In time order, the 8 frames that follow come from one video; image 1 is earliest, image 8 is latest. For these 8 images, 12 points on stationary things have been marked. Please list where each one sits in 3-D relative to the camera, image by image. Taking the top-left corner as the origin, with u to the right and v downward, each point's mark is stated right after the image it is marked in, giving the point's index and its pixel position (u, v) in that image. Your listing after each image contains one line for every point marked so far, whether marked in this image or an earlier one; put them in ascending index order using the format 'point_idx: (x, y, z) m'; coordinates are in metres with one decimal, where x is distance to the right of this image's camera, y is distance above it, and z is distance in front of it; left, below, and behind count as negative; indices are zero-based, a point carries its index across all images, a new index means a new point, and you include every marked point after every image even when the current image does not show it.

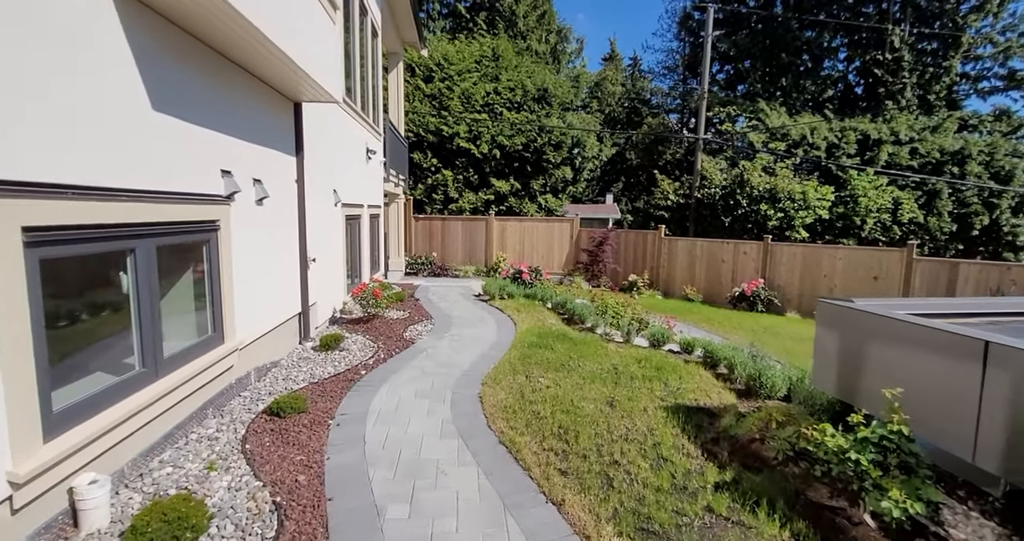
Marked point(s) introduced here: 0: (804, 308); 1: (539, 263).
0: (+7.8, -1.1, +13.3) m
1: (+1.0, +0.3, +18.0) m
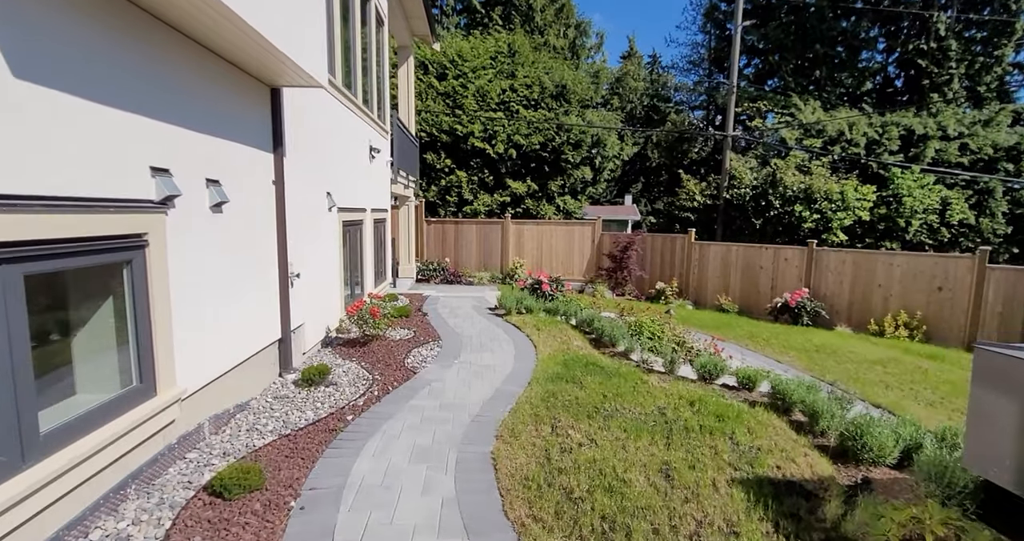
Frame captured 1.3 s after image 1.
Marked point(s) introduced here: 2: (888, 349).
0: (+8.2, -1.3, +11.9) m
1: (+1.6, 0.0, +16.9) m
2: (+7.2, -1.6, +9.6) m
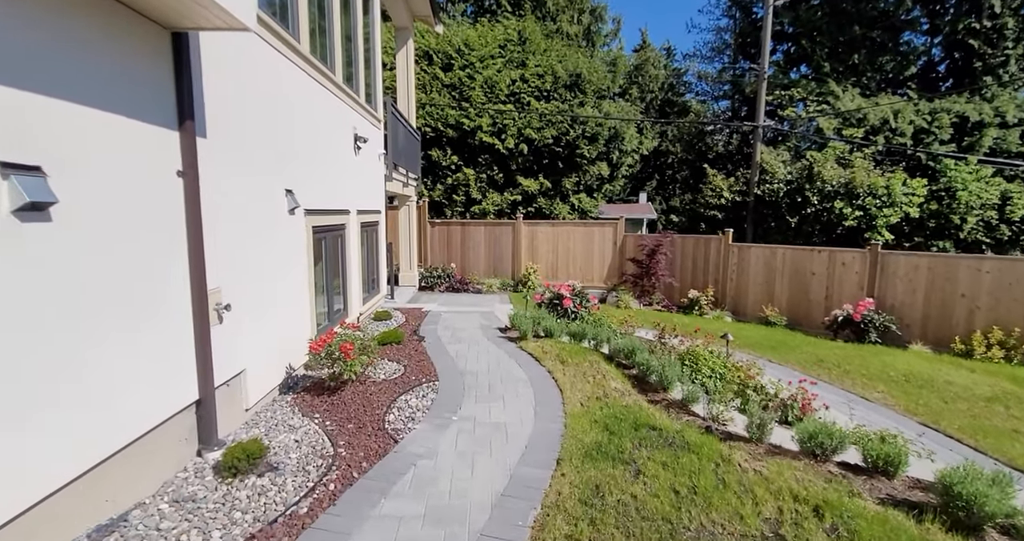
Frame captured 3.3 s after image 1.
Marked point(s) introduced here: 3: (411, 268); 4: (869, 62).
0: (+8.5, -1.4, +10.1) m
1: (+2.0, -0.2, +15.2) m
2: (+7.5, -1.7, +7.8) m
3: (-2.9, +0.1, +14.0) m
4: (+13.4, +7.9, +19.0) m
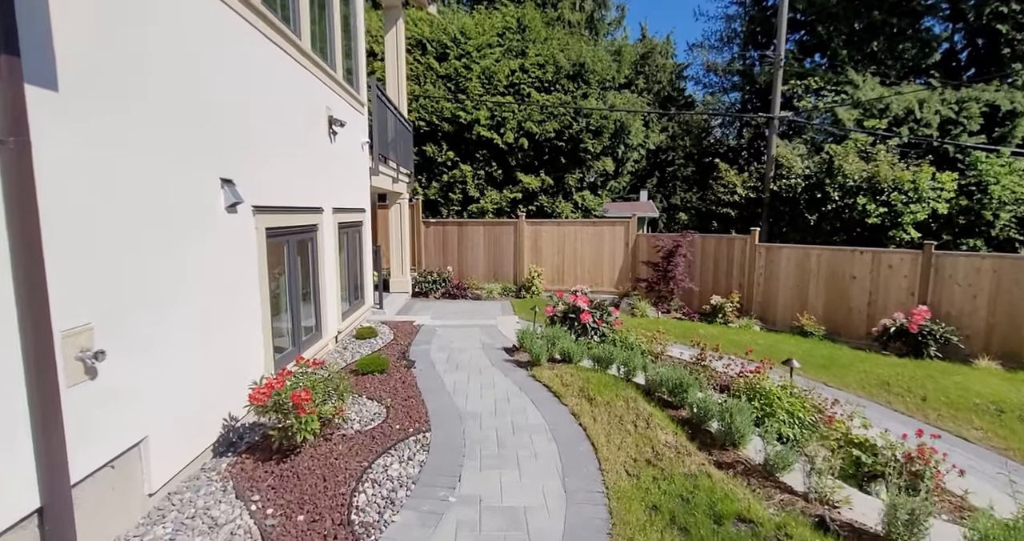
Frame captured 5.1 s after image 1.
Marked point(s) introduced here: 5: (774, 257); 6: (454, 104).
0: (+8.6, -1.5, +8.8) m
1: (+2.0, -0.2, +13.9) m
2: (+7.6, -1.8, +6.5) m
3: (-2.8, -0.1, +12.7) m
4: (+13.4, +7.9, +17.7) m
5: (+6.1, +0.3, +11.5) m
6: (-2.0, +5.6, +16.7) m
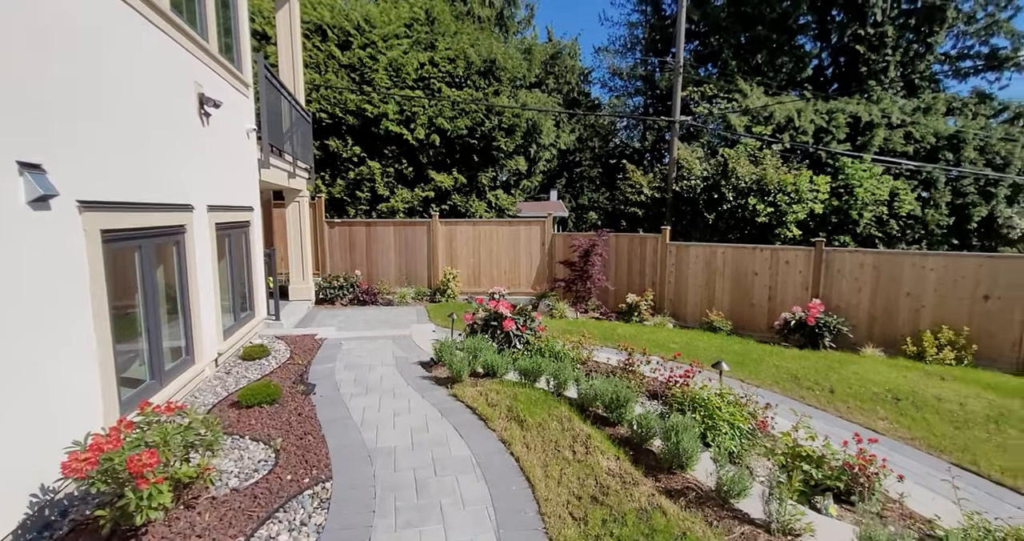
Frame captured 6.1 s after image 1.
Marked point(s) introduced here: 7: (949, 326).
0: (+7.1, -1.4, +9.6) m
1: (-0.3, -0.3, +13.4) m
2: (+6.5, -1.7, +7.2) m
3: (-4.8, -0.2, +11.4) m
4: (+10.0, +8.1, +19.2) m
5: (+4.1, +0.4, +11.8) m
6: (-4.8, +5.5, +15.5) m
7: (+7.8, -1.0, +8.9) m
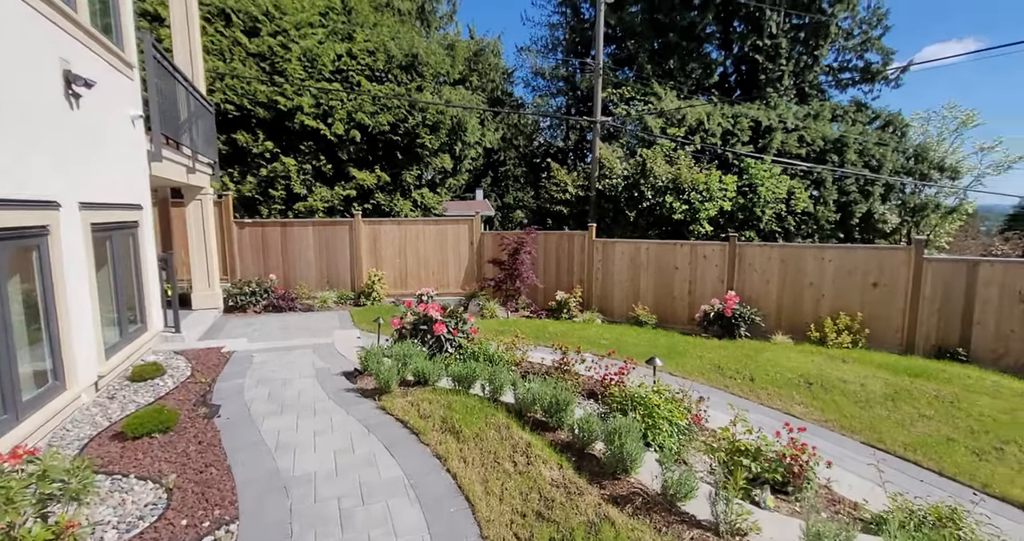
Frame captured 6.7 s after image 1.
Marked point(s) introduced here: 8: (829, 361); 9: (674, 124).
0: (+5.8, -1.2, +10.3) m
1: (-2.2, -0.3, +13.0) m
2: (+5.5, -1.6, +7.8) m
3: (-6.4, -0.3, +10.3) m
4: (+7.0, +8.3, +20.2) m
5: (+2.4, +0.5, +12.0) m
6: (-7.1, +5.4, +14.4) m
7: (+6.5, -0.8, +9.7) m
8: (+5.5, -1.5, +8.5) m
9: (+6.3, +5.6, +18.7) m
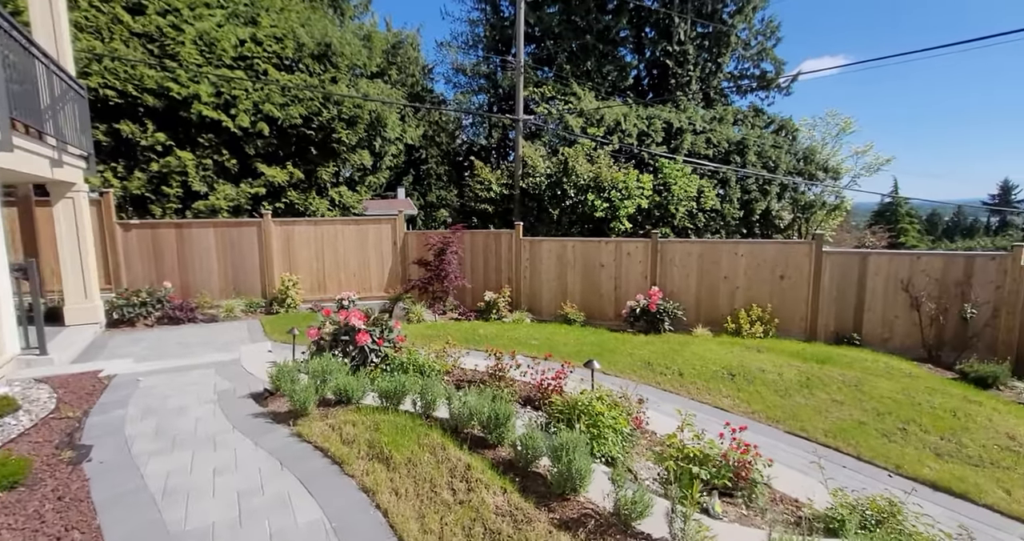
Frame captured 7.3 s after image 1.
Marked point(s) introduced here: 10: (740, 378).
0: (+4.3, -1.1, +10.7) m
1: (-4.0, -0.4, +12.2) m
2: (+4.4, -1.5, +8.2) m
3: (-7.7, -0.5, +8.9) m
4: (+3.8, +8.5, +20.6) m
5: (+0.6, +0.5, +11.9) m
6: (-9.2, +5.2, +12.8) m
7: (+5.1, -0.7, +10.2) m
8: (+4.2, -1.5, +8.9) m
9: (+3.4, +5.7, +19.1) m
10: (+3.3, -1.5, +7.1) m
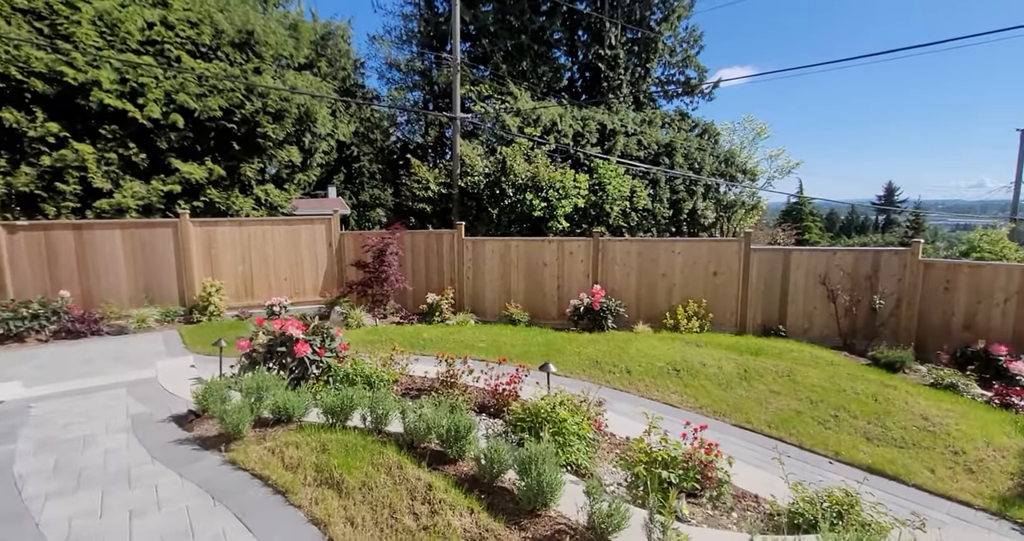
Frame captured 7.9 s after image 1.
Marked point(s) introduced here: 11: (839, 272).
0: (+3.1, -1.1, +11.0) m
1: (-5.4, -0.5, +11.4) m
2: (+3.5, -1.5, +8.5) m
3: (-8.6, -0.6, +7.7) m
4: (+1.2, +8.5, +20.7) m
5: (-0.7, +0.5, +11.7) m
6: (-10.7, +5.1, +11.3) m
7: (+4.0, -0.7, +10.6) m
8: (+3.3, -1.4, +9.2) m
9: (+1.0, +5.8, +19.2) m
10: (+2.6, -1.5, +7.3) m
11: (+6.4, 0.0, +9.6) m
